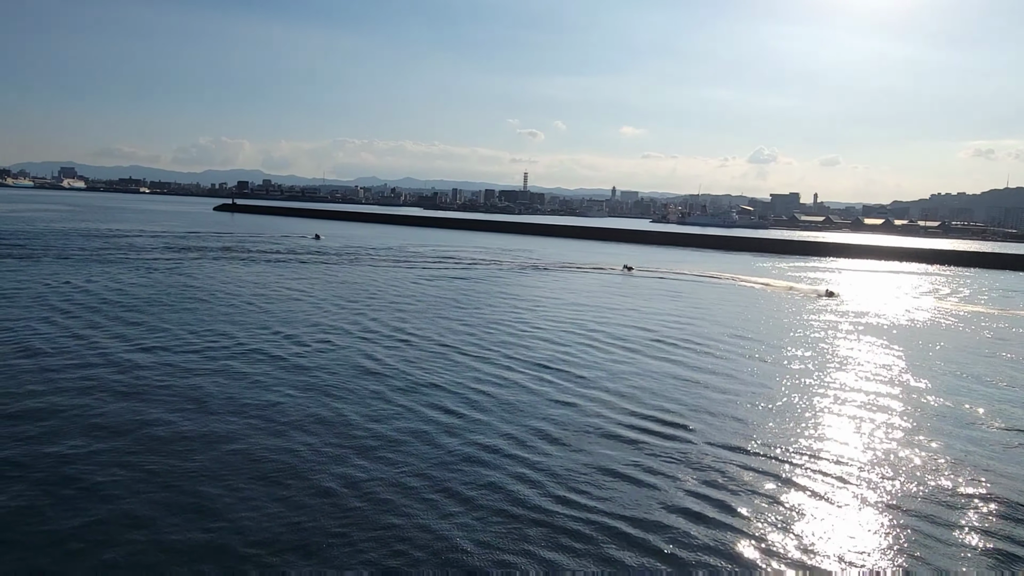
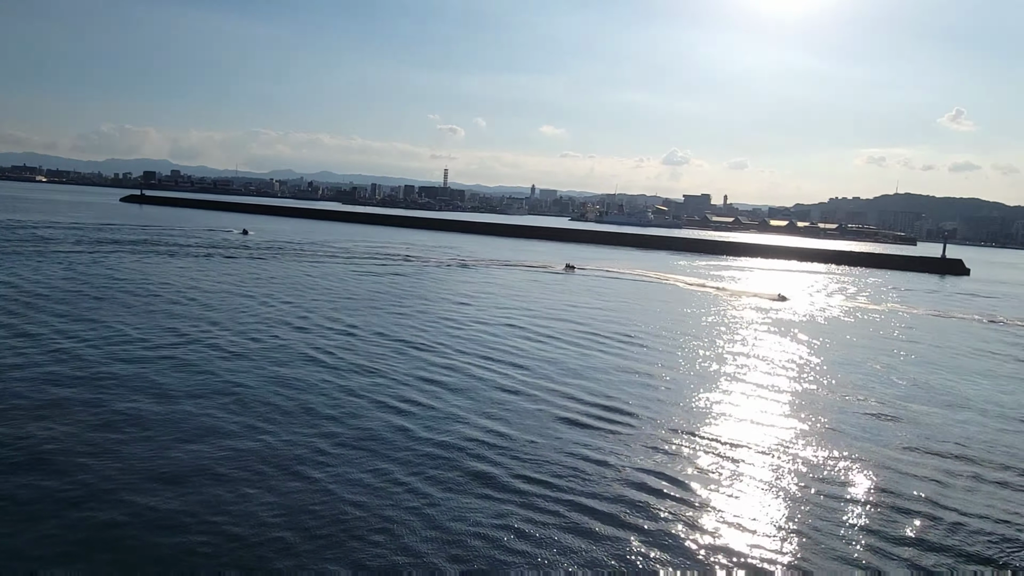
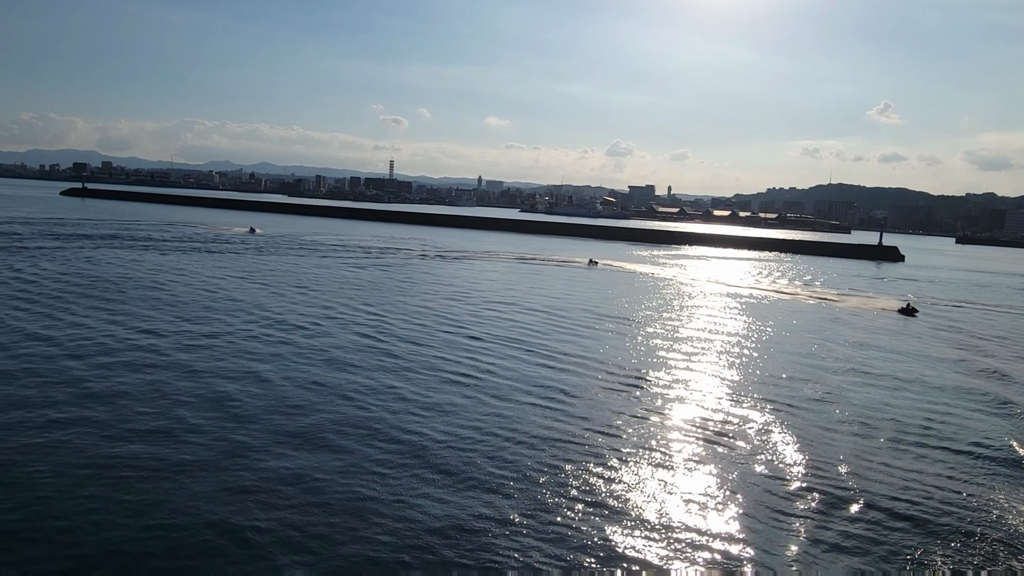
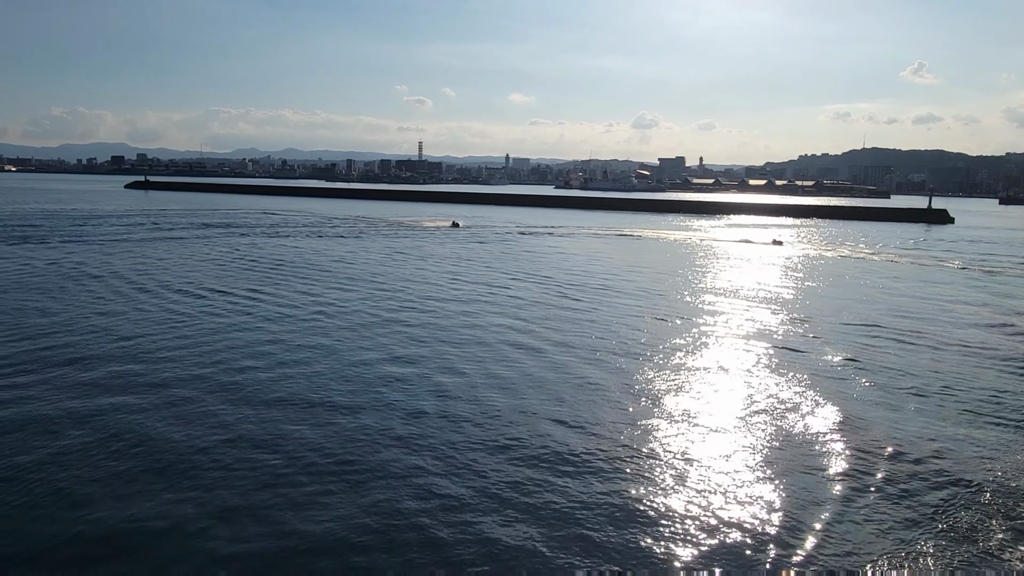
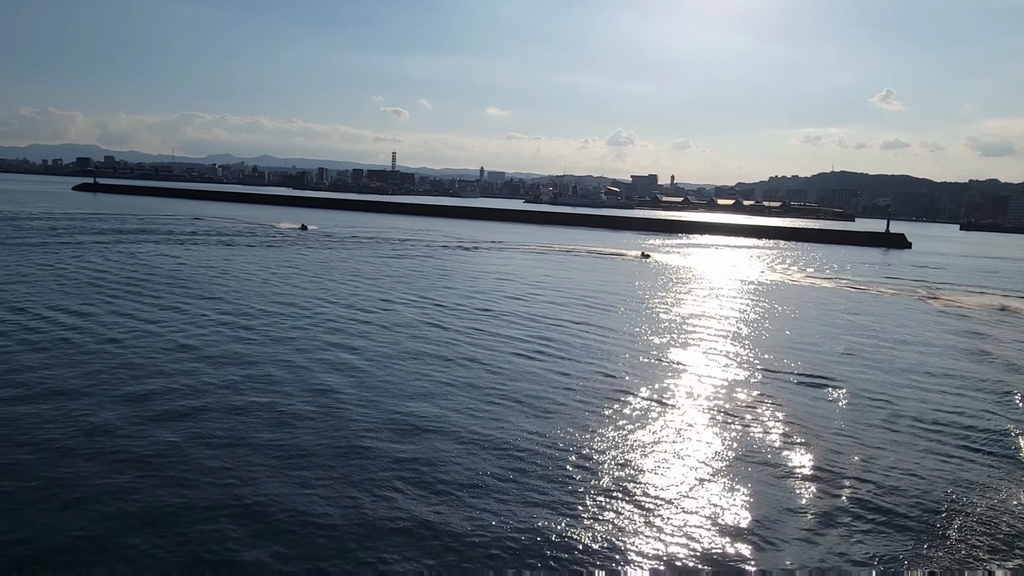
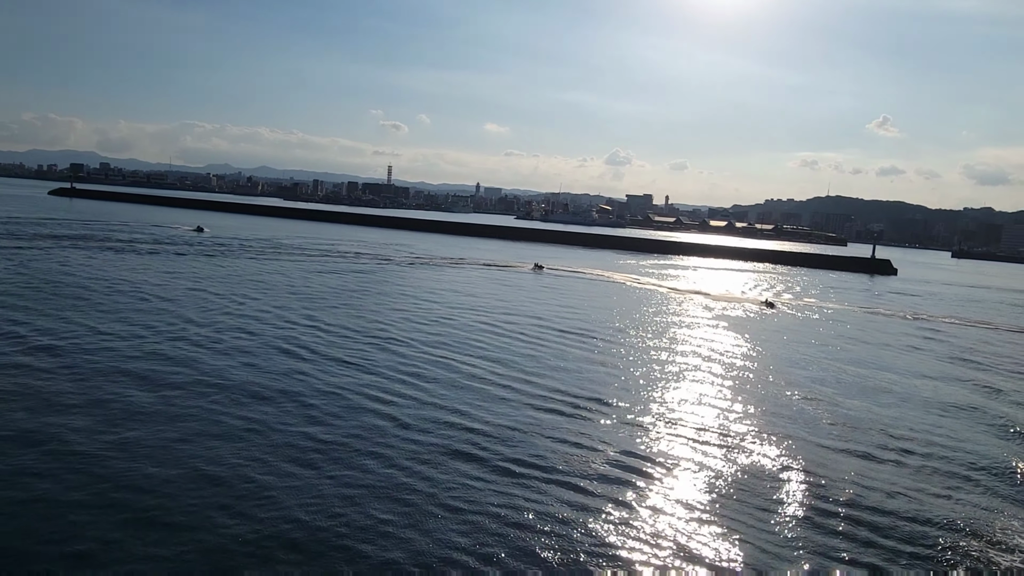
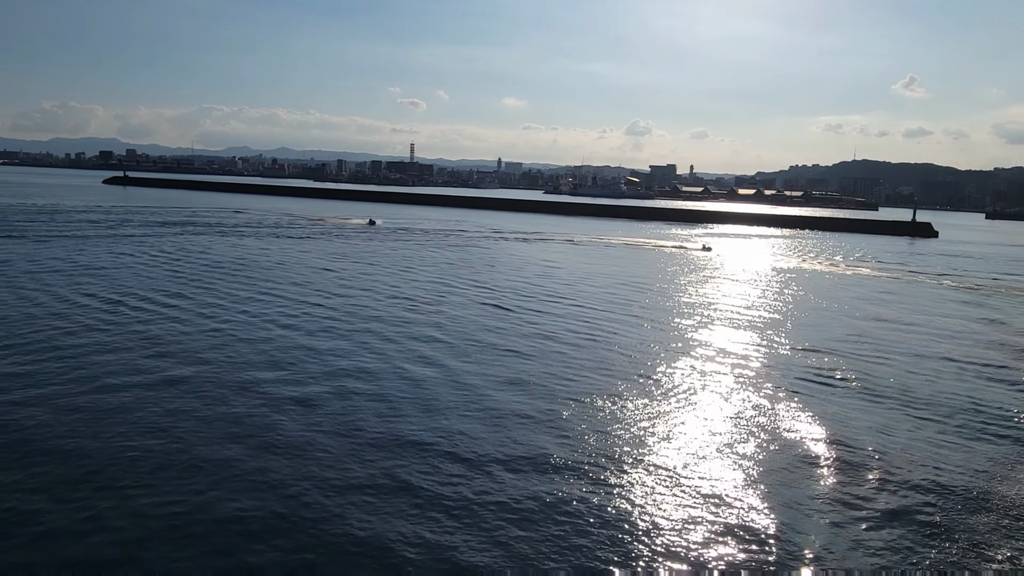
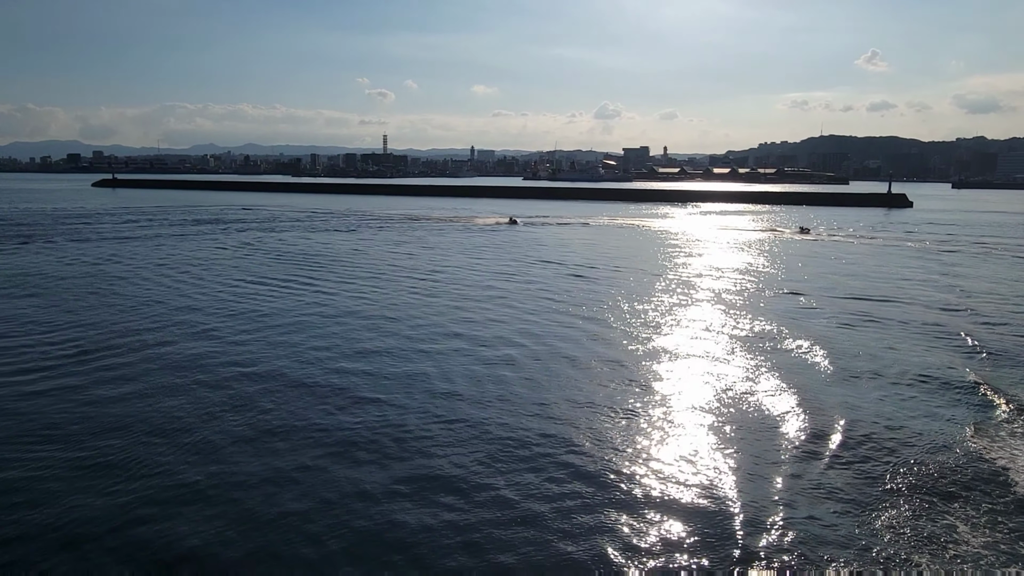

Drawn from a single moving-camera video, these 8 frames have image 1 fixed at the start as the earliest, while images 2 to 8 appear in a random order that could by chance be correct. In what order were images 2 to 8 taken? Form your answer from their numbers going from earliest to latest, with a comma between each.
2, 6, 3, 5, 7, 4, 8
